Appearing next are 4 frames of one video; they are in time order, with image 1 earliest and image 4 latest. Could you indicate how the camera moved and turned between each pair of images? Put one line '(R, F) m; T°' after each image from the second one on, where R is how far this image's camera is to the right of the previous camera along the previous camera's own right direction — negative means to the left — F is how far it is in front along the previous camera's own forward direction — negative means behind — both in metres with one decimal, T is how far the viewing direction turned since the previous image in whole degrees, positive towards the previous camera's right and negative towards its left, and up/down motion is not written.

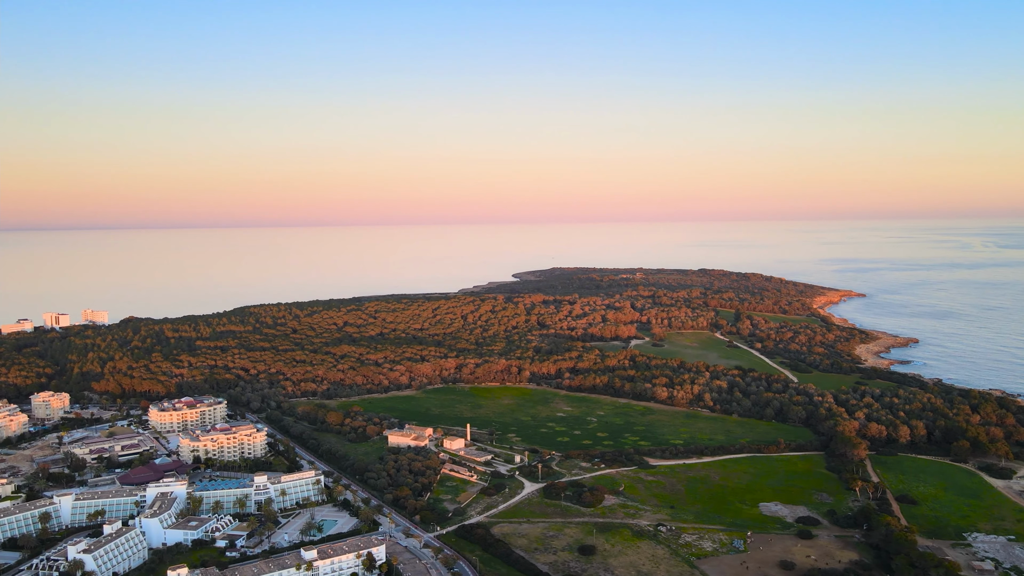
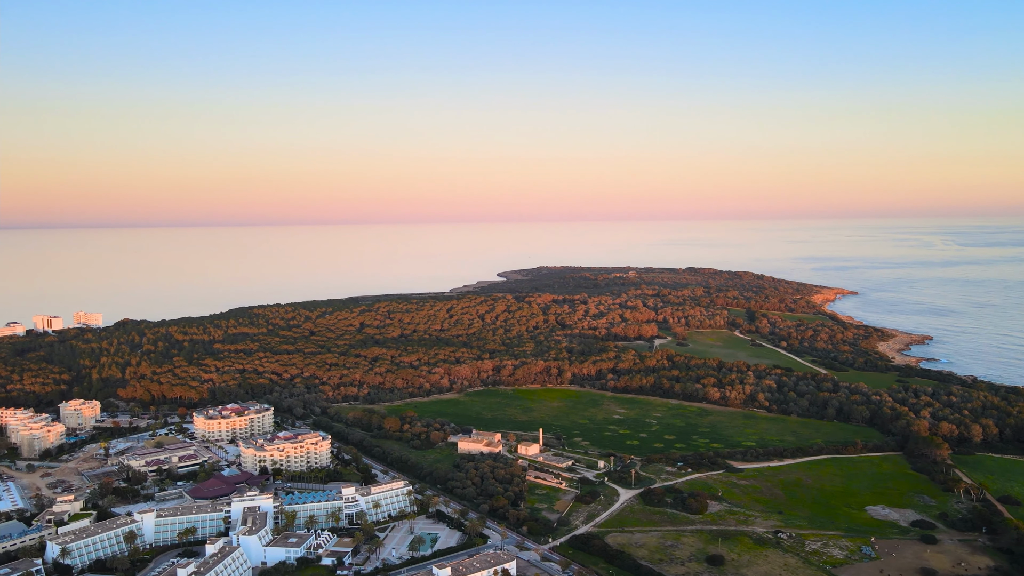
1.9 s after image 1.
(-6.2, +1.6) m; +3°
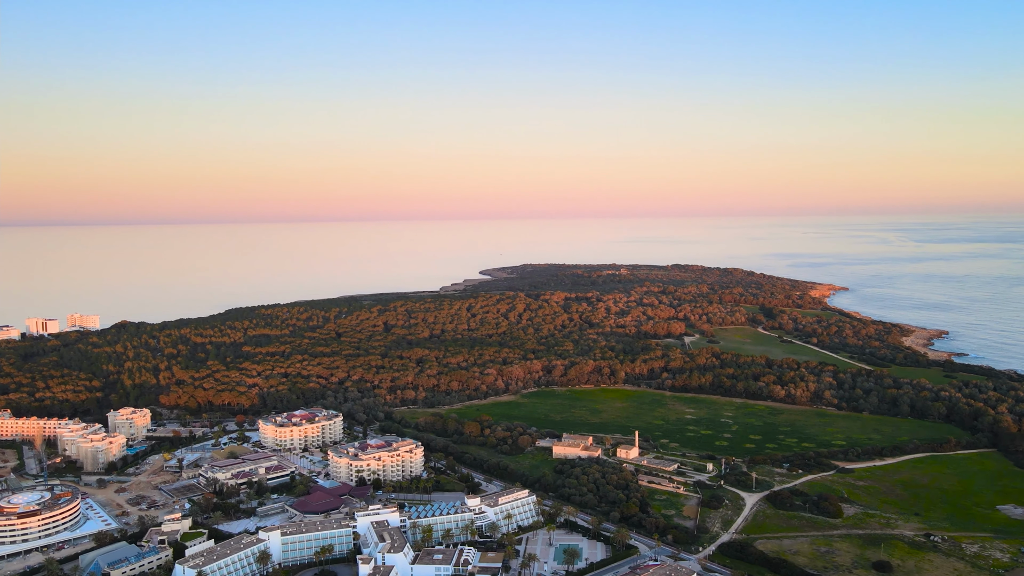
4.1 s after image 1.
(-7.5, +1.8) m; +3°
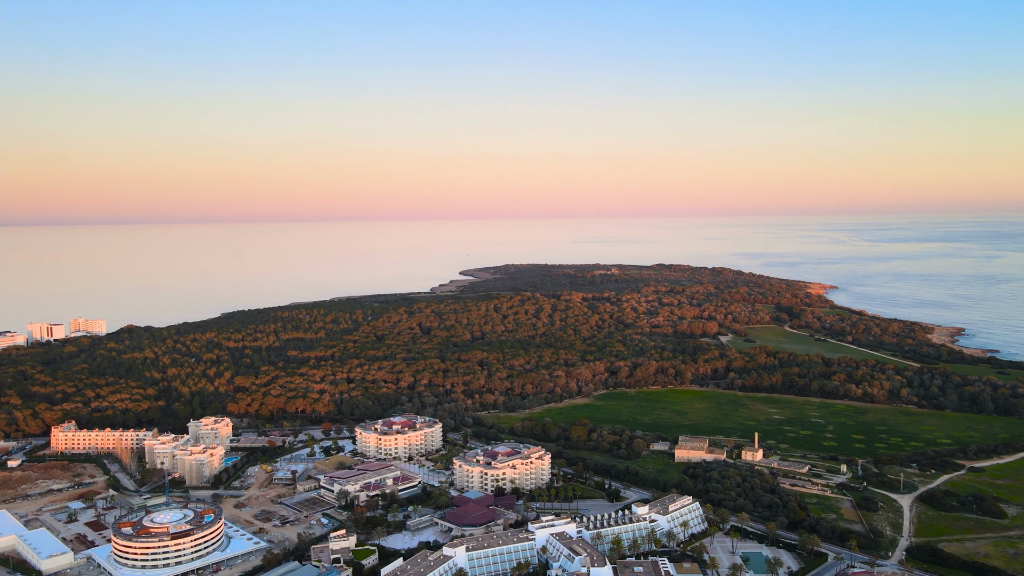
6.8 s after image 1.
(-9.1, +1.5) m; +4°
